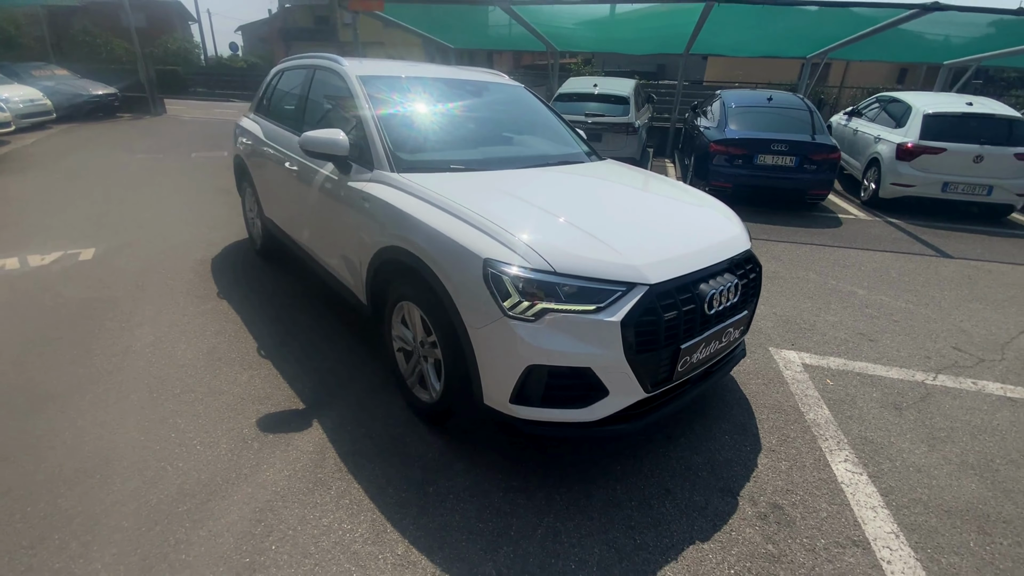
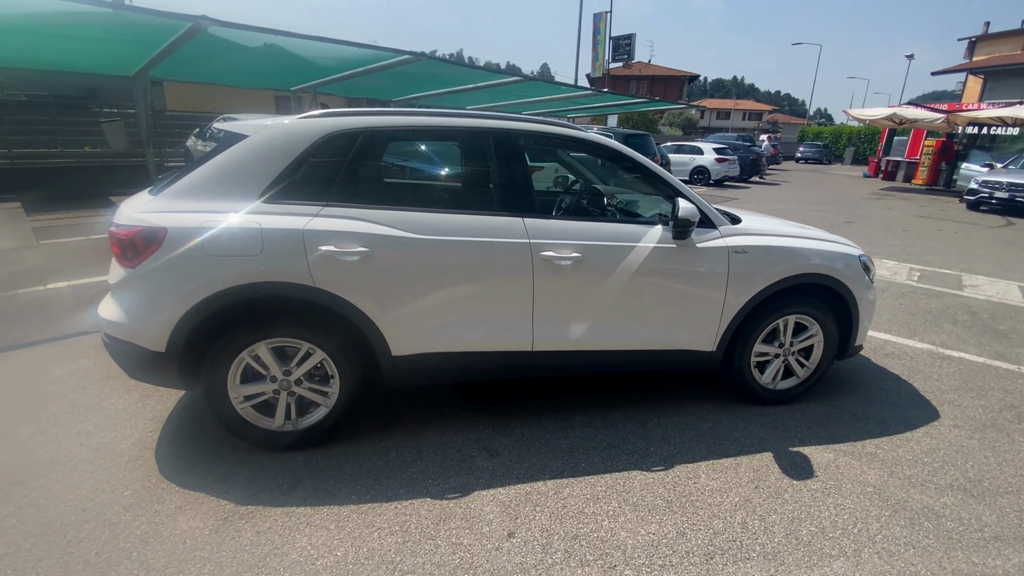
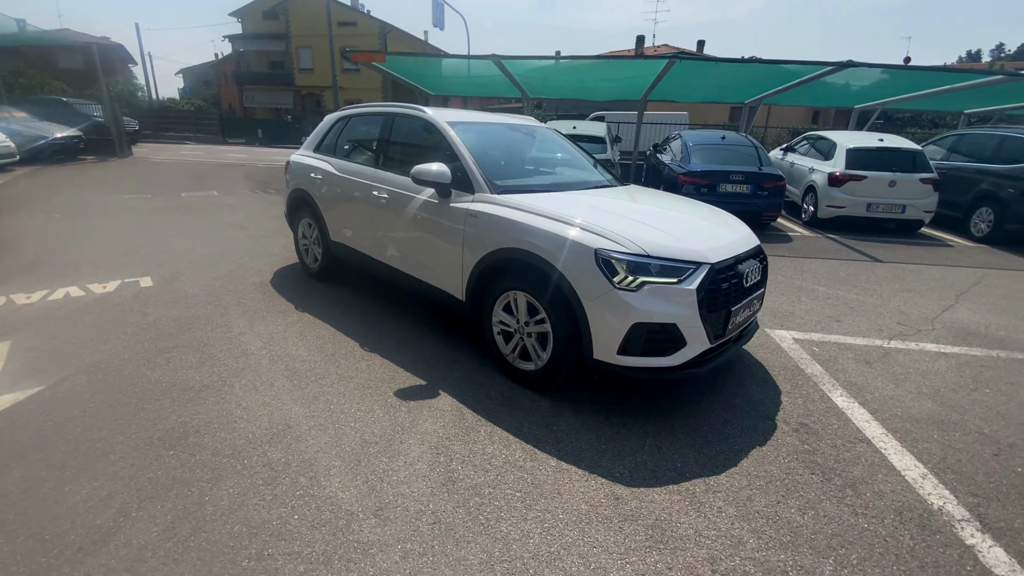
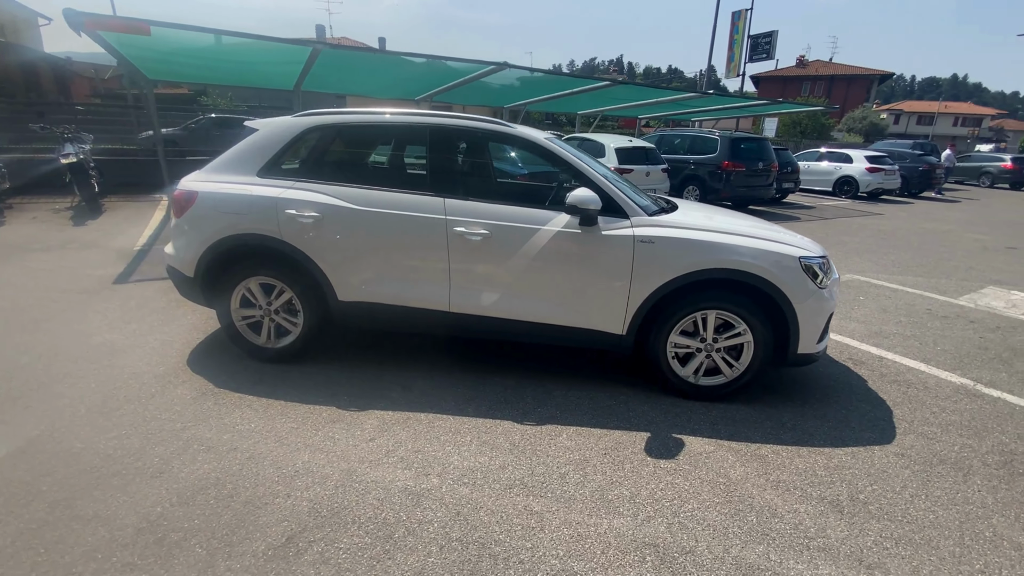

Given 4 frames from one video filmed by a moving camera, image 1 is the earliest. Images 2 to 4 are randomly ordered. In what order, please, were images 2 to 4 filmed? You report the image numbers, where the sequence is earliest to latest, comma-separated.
3, 4, 2
